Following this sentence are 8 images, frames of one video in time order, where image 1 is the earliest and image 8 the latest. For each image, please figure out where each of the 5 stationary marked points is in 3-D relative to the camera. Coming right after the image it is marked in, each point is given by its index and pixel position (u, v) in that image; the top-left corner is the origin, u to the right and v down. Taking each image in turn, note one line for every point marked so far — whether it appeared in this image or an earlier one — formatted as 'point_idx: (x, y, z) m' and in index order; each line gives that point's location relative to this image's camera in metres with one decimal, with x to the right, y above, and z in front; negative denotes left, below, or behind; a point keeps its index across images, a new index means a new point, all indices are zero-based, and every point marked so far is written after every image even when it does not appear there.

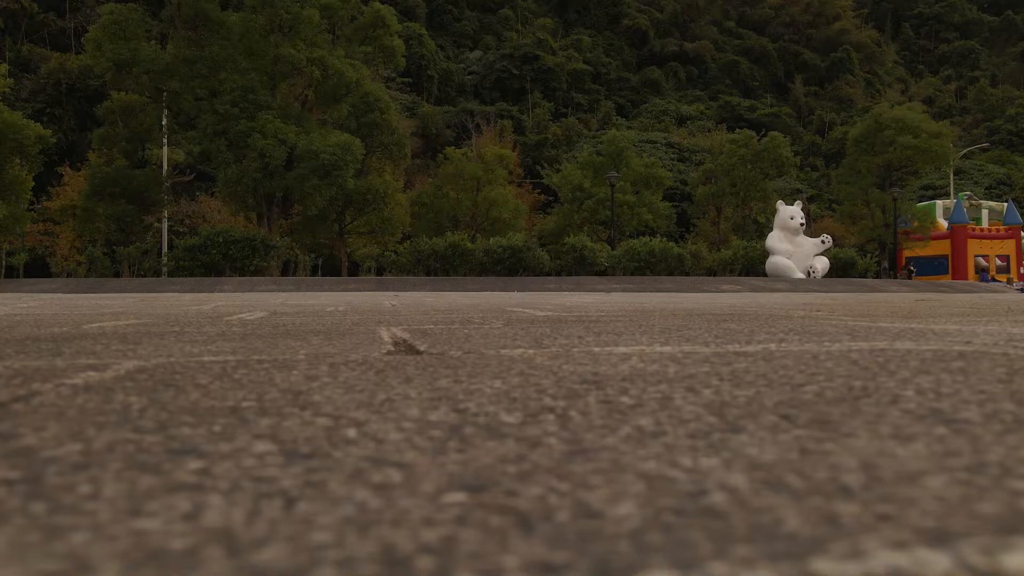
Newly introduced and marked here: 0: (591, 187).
0: (+1.0, +1.3, +12.3) m
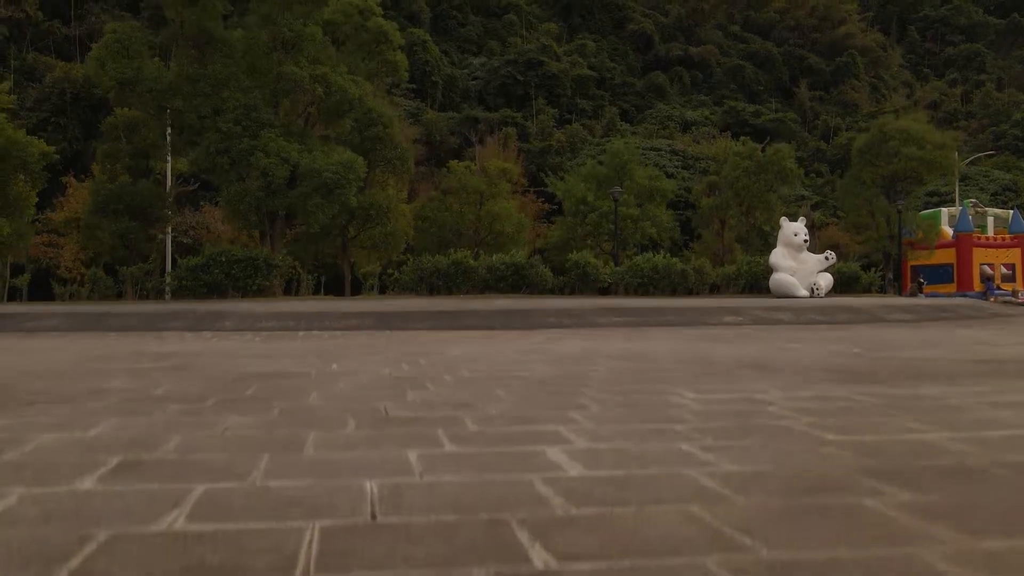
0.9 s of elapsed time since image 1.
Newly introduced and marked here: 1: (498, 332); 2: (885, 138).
0: (+1.0, +1.1, +12.3) m
1: (-0.1, -0.2, +4.8) m
2: (+5.5, +2.2, +14.4) m
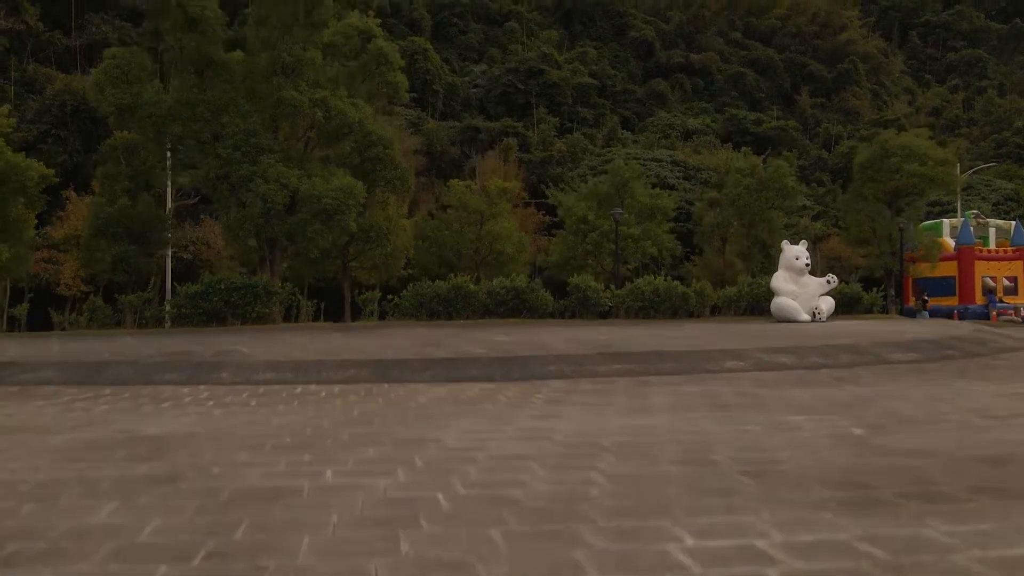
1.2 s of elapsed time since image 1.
0: (+1.0, +0.8, +12.2) m
1: (-0.1, -0.4, +4.7) m
2: (+5.5, +2.0, +14.4) m
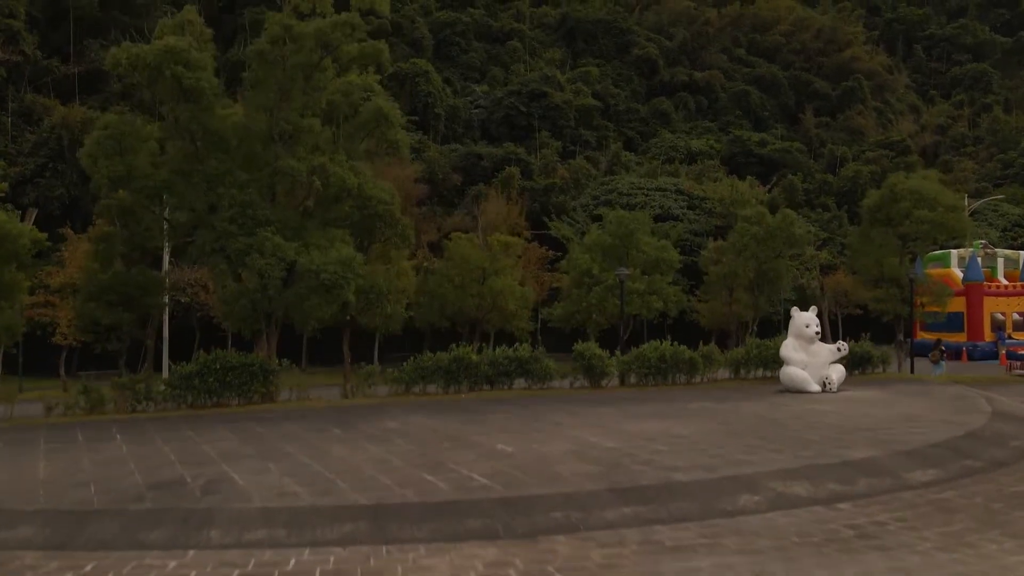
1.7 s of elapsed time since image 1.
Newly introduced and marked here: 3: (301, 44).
0: (+1.1, +0.2, +12.0) m
1: (0.0, -1.1, +4.5) m
2: (+5.6, +1.3, +14.2) m
3: (-1.9, +2.2, +9.0) m
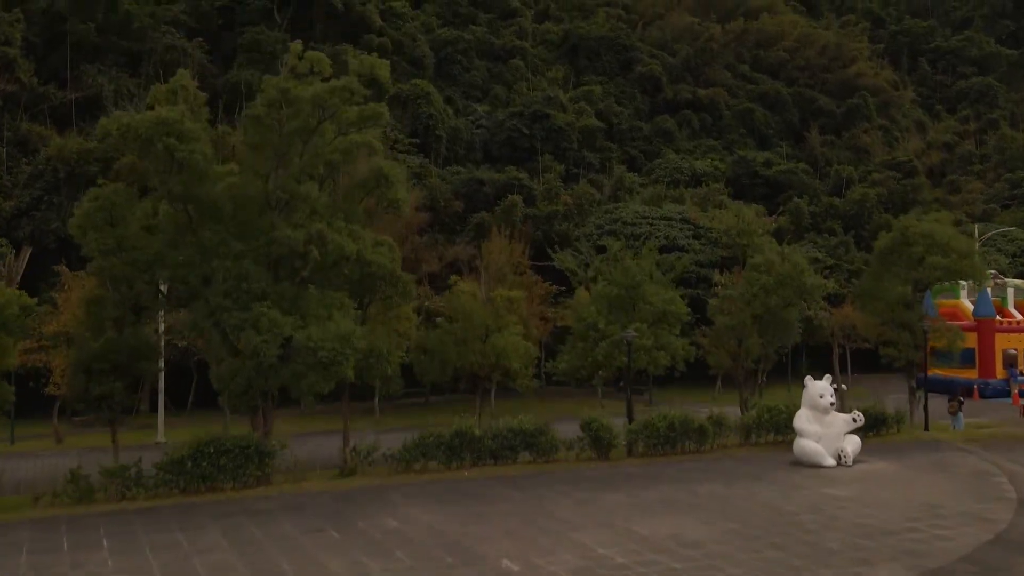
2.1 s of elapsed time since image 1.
0: (+1.1, -0.5, +11.7) m
1: (0.0, -1.7, +4.2) m
2: (+5.6, +0.7, +13.9) m
3: (-1.9, +1.6, +8.7) m
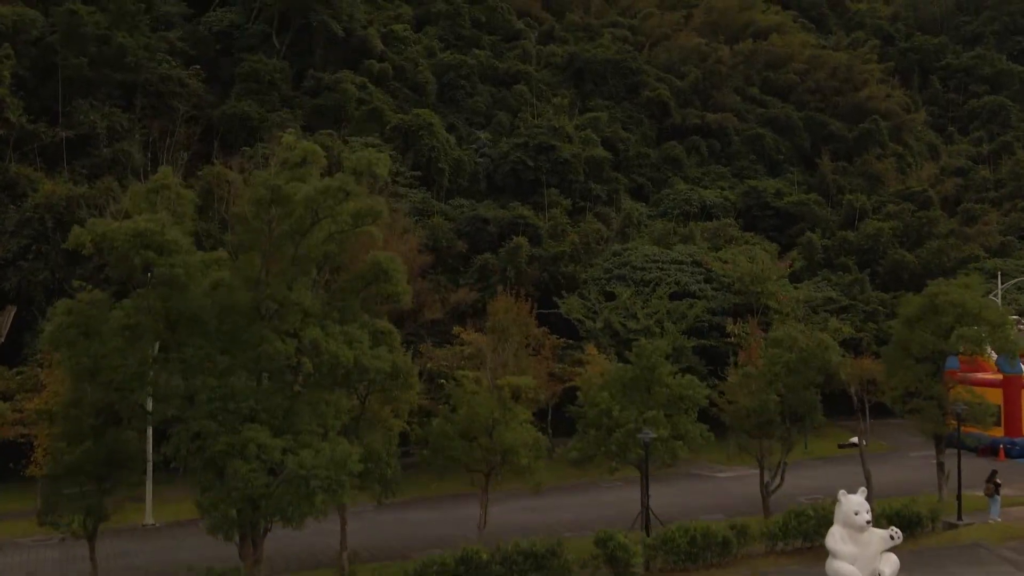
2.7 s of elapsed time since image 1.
0: (+1.2, -1.4, +11.0) m
1: (+0.1, -2.7, +3.5) m
2: (+5.7, -0.3, +13.1) m
3: (-1.8, +0.6, +8.0) m
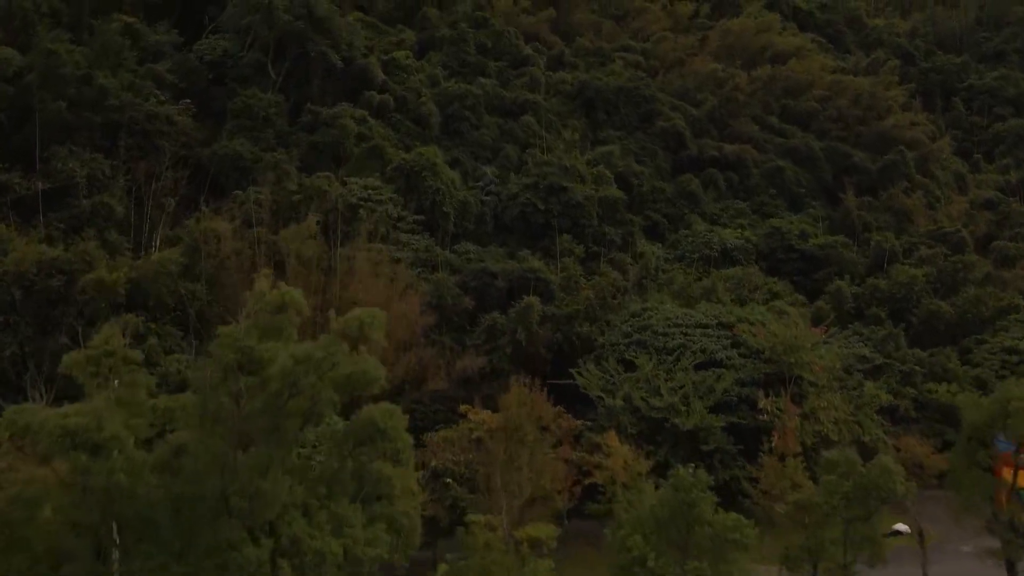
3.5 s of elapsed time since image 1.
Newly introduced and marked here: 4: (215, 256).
0: (+1.4, -2.7, +9.5) m
1: (+0.2, -3.9, +2.0) m
2: (+5.9, -1.5, +11.6) m
3: (-1.6, -0.6, +6.4) m
4: (-5.5, +0.6, +18.1) m
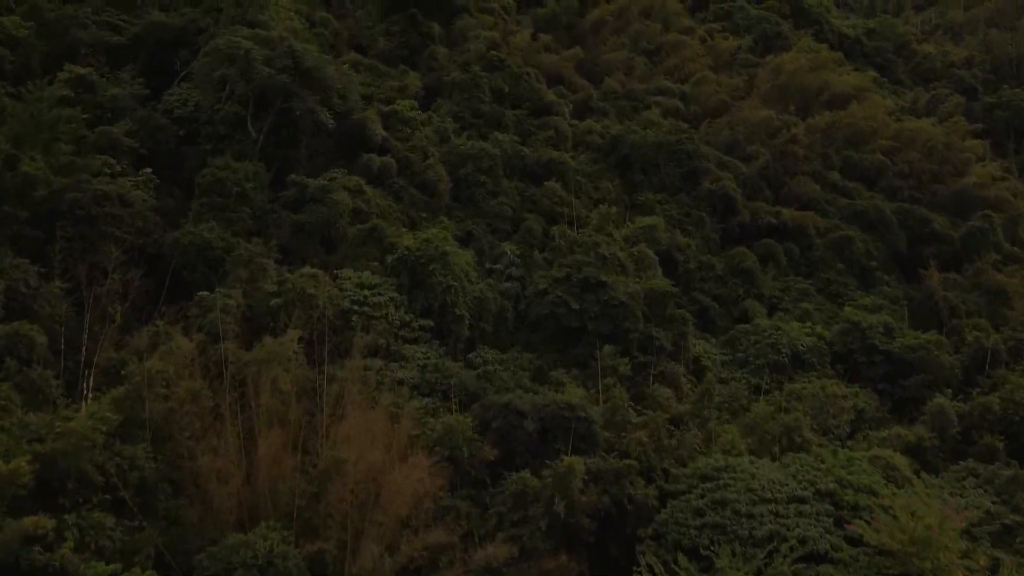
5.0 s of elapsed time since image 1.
0: (+1.9, -5.0, +5.1) m
1: (+0.7, -6.3, -2.4) m
2: (+6.4, -3.9, +7.2) m
3: (-1.2, -3.0, +2.1) m
4: (-5.0, -1.8, +13.8) m
